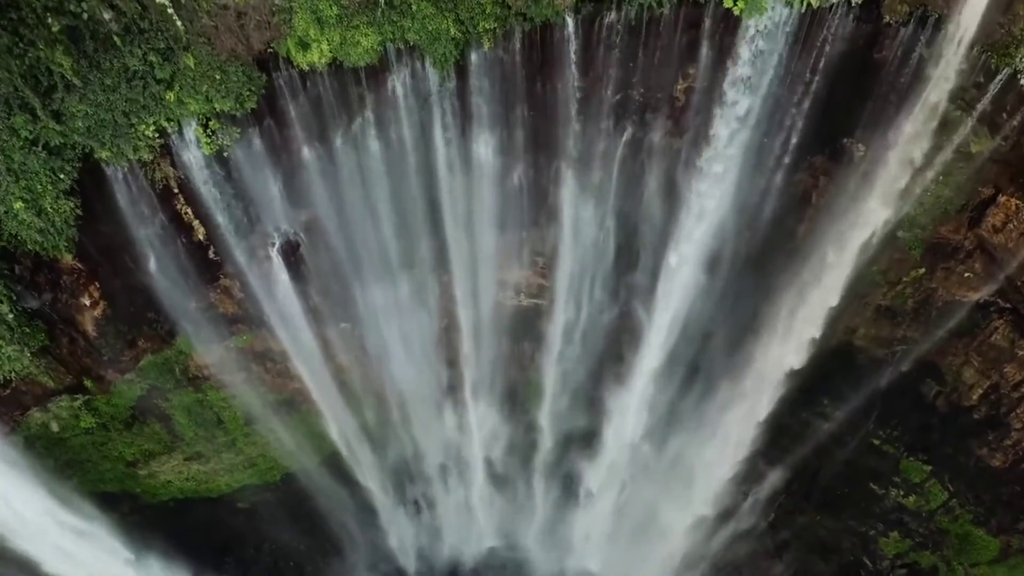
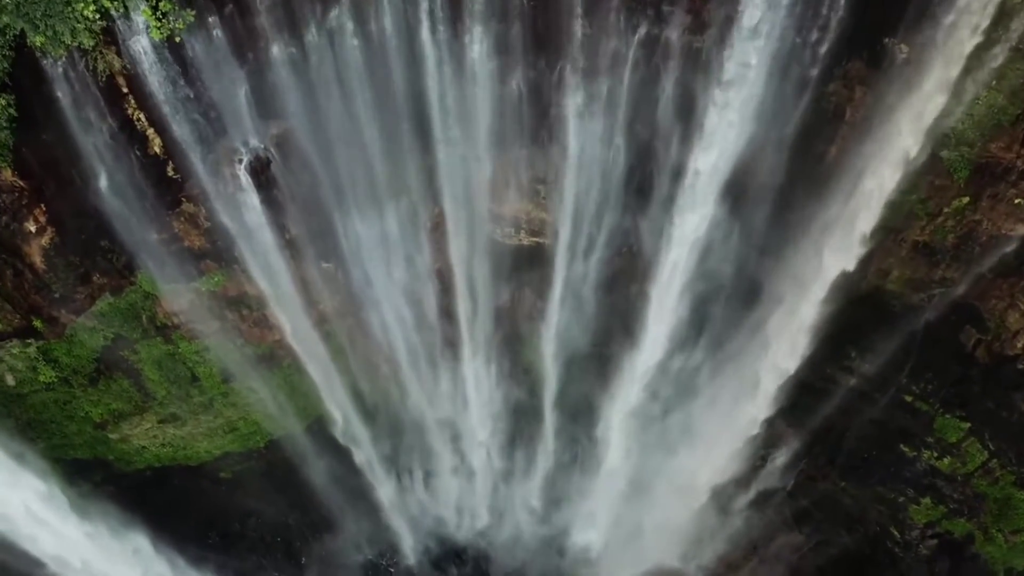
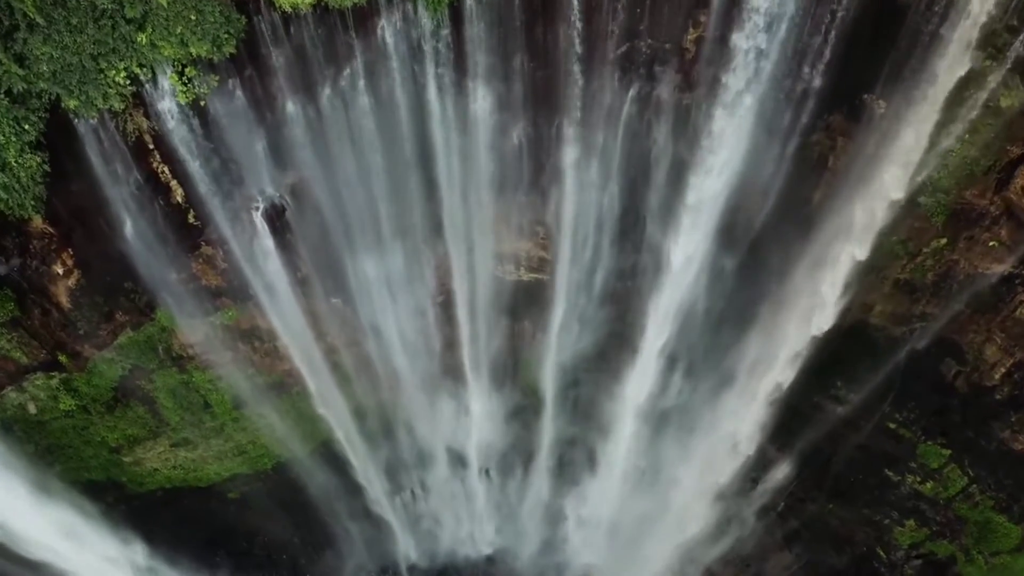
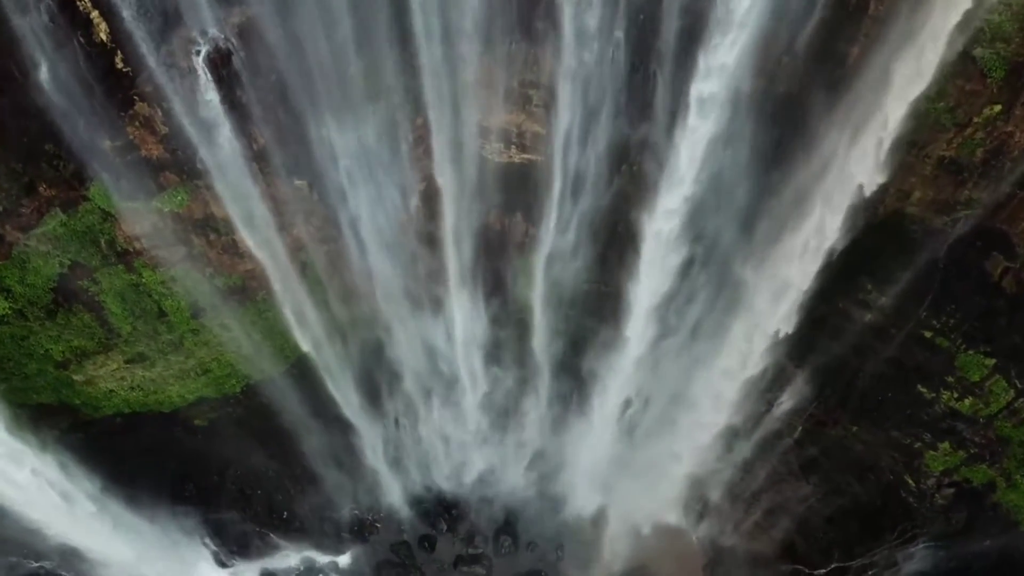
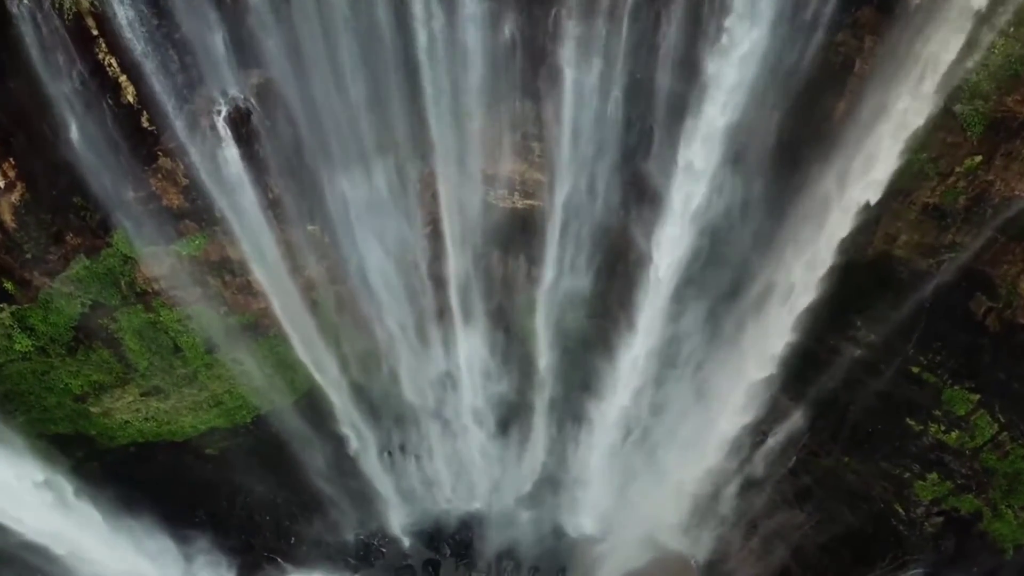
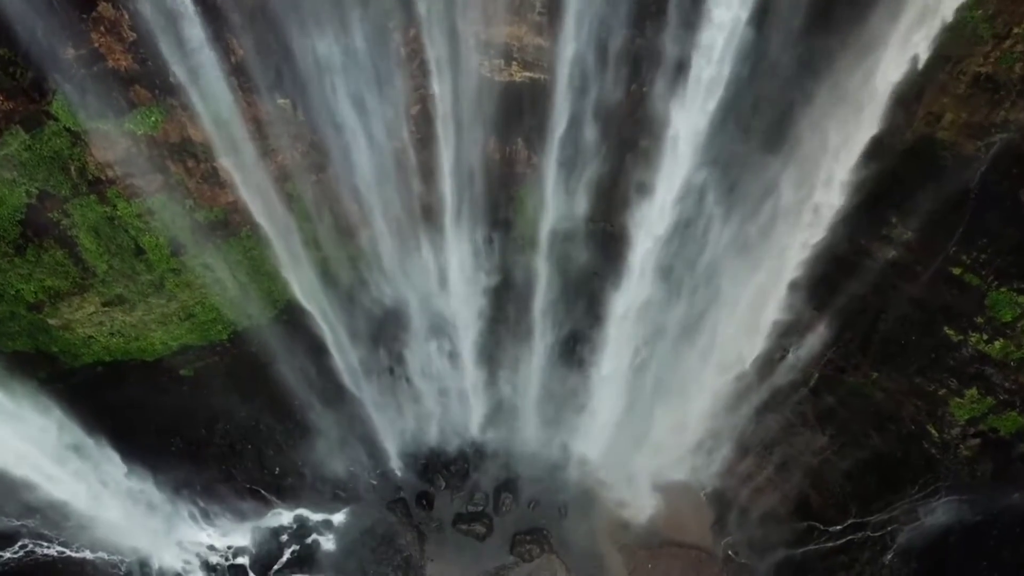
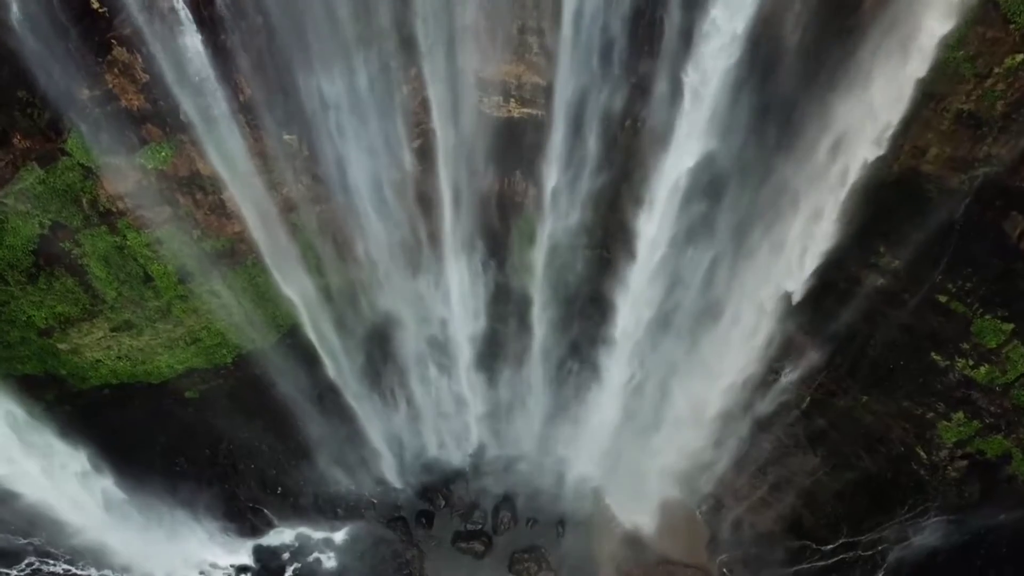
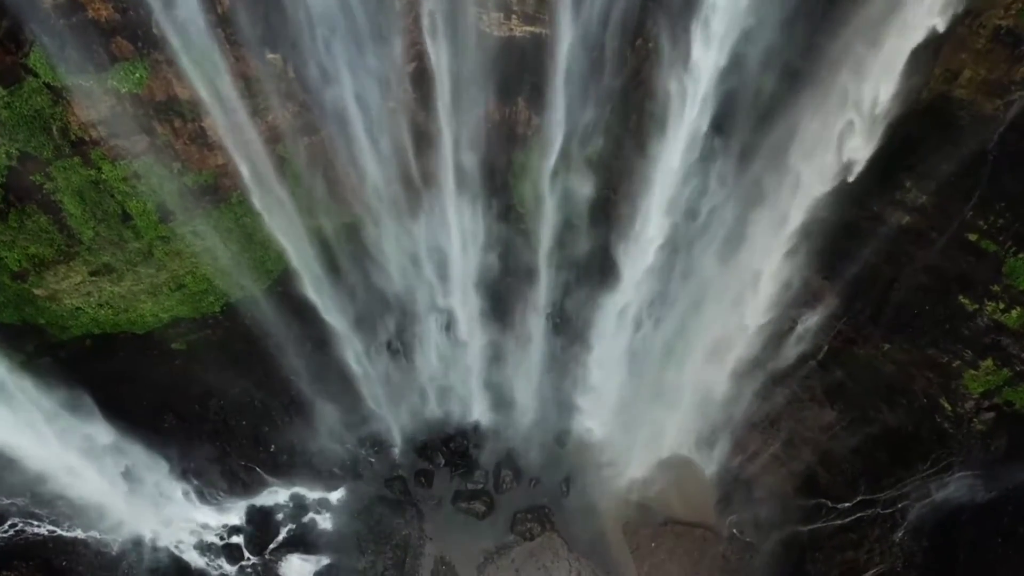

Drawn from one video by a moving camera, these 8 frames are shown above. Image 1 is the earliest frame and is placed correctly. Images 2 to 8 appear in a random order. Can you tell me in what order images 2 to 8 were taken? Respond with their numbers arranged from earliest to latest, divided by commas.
3, 2, 5, 4, 7, 6, 8
